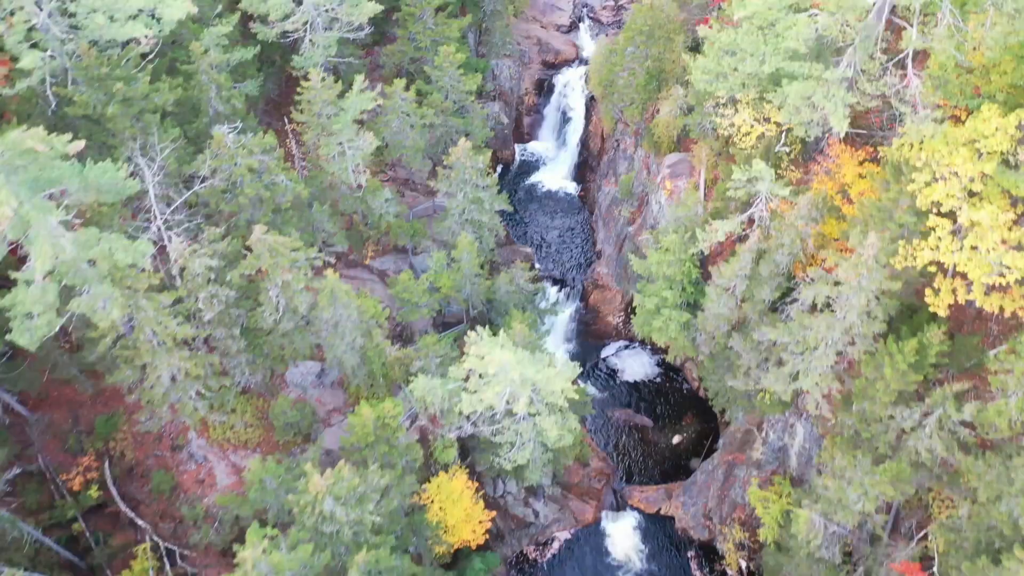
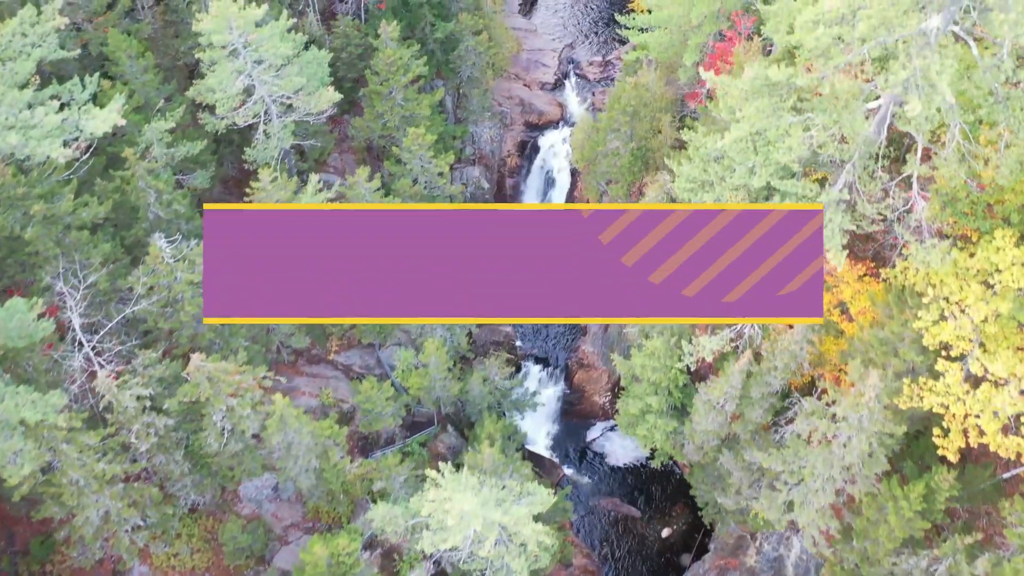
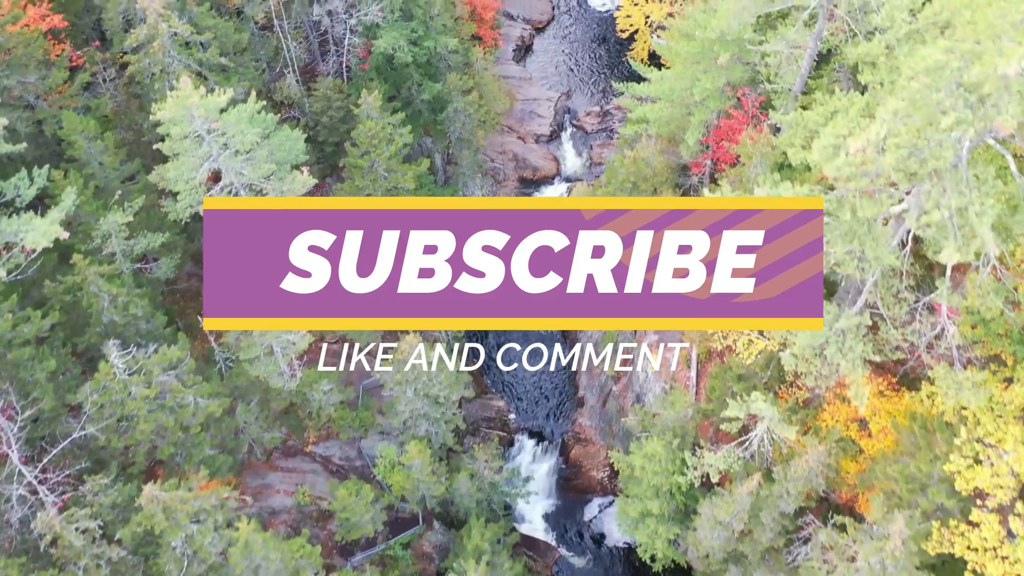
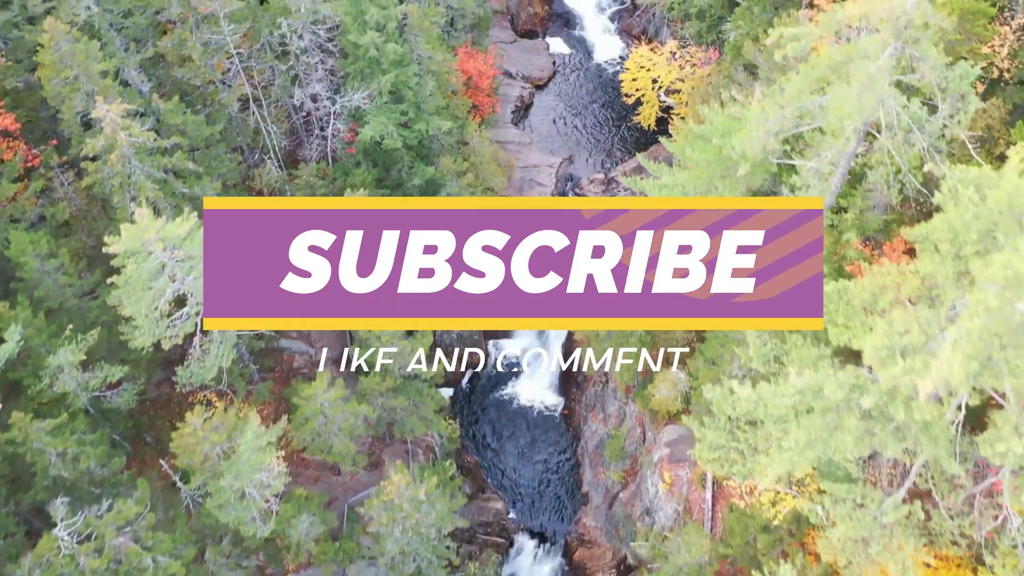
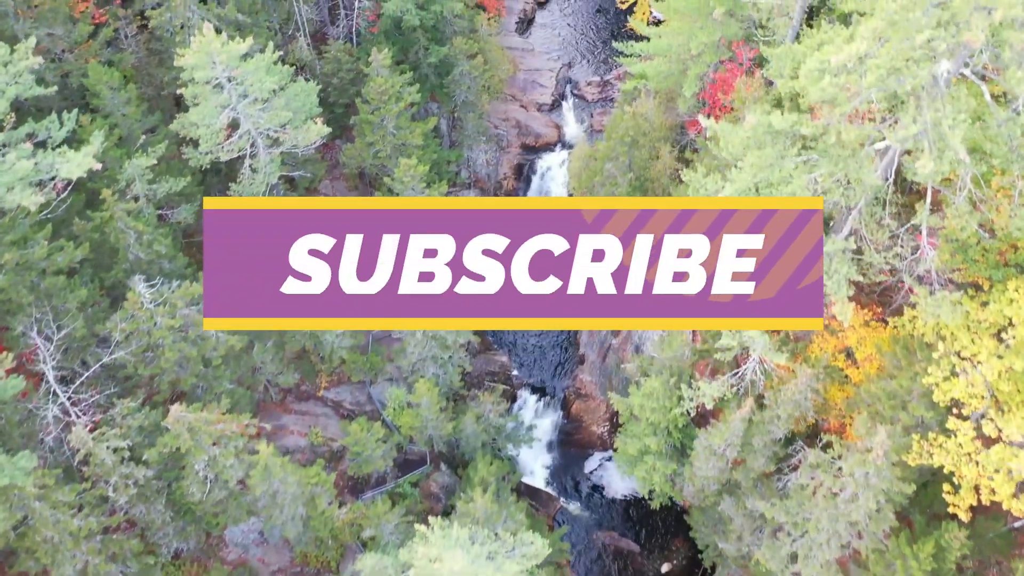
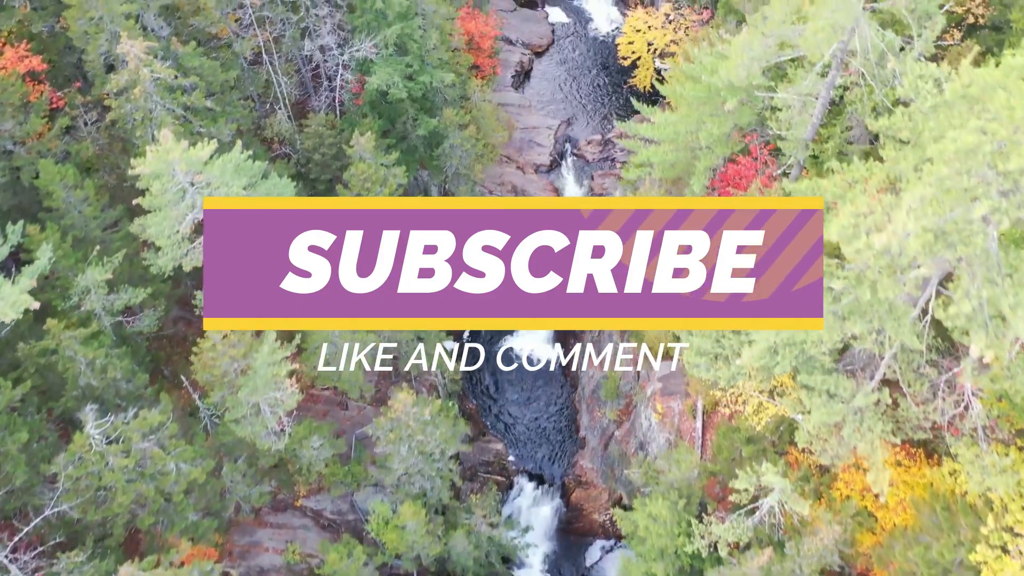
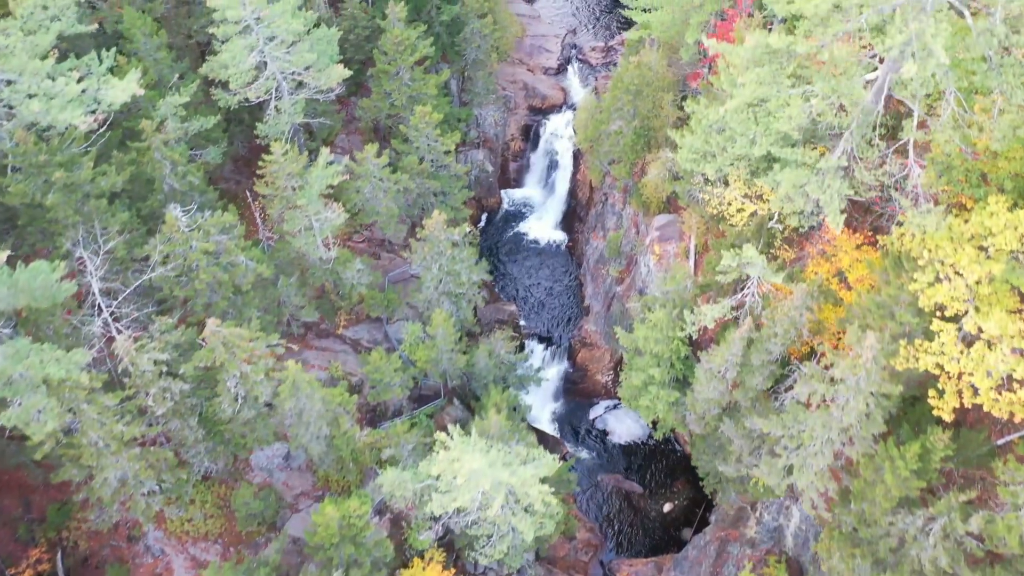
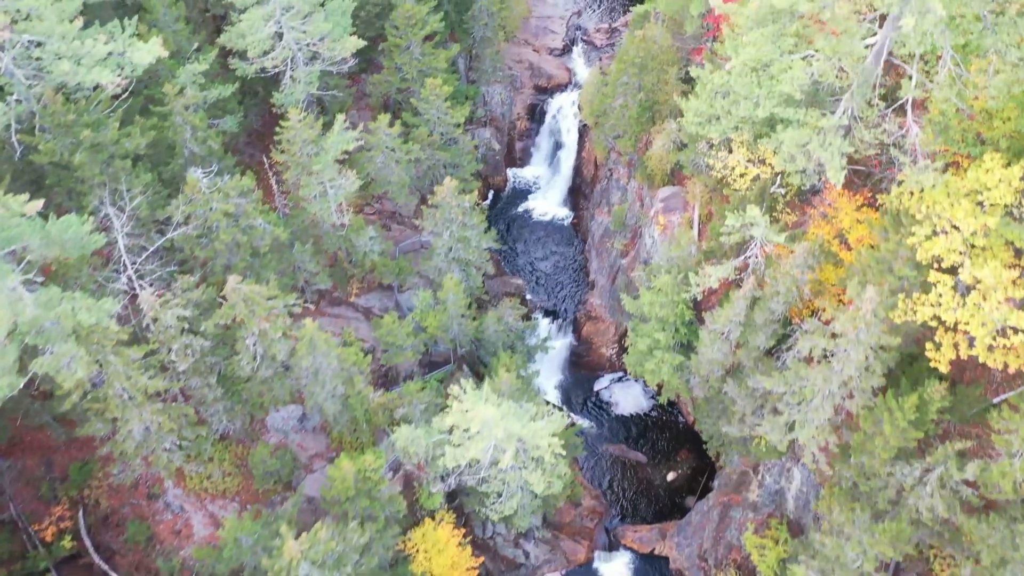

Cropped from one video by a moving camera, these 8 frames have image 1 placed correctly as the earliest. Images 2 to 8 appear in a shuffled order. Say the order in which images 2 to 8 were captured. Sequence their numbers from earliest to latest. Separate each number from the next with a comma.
8, 7, 2, 5, 3, 6, 4
